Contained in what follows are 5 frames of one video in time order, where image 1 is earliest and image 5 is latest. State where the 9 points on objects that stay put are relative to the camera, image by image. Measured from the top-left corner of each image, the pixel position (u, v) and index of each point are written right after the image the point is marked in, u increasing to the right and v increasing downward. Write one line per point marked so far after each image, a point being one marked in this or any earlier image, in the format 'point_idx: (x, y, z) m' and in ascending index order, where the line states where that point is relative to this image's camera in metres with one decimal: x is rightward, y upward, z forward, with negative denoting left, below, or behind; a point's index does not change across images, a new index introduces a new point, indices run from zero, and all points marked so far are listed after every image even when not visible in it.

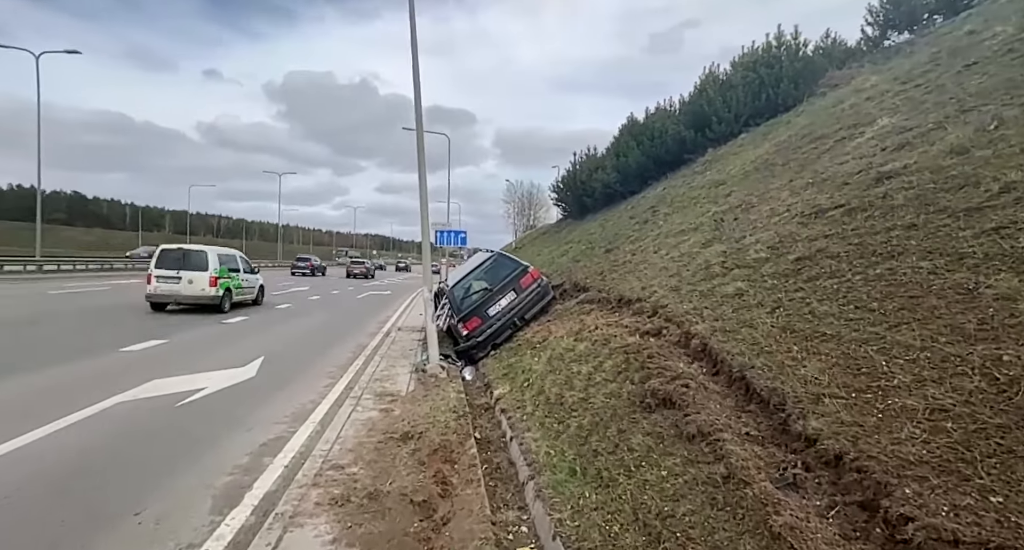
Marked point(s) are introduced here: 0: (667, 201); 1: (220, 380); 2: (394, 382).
0: (+4.6, +2.2, +13.8) m
1: (-5.1, -1.8, +7.9) m
2: (-2.0, -1.9, +7.9) m
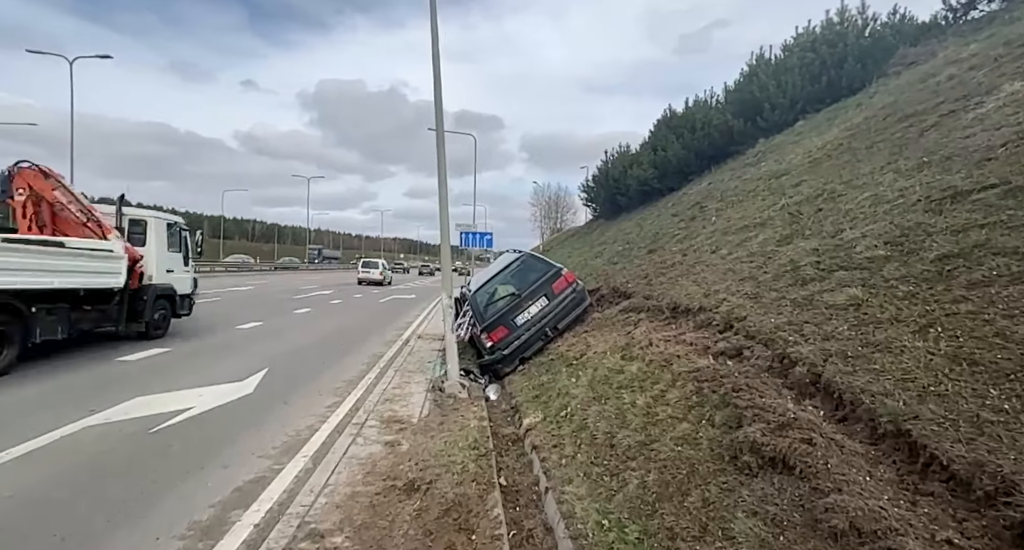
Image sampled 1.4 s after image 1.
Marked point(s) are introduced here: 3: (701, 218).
0: (+5.4, +2.1, +12.3) m
1: (-4.6, -1.9, +7.0) m
2: (-1.5, -1.9, +6.9) m
3: (+4.5, +1.4, +11.0) m
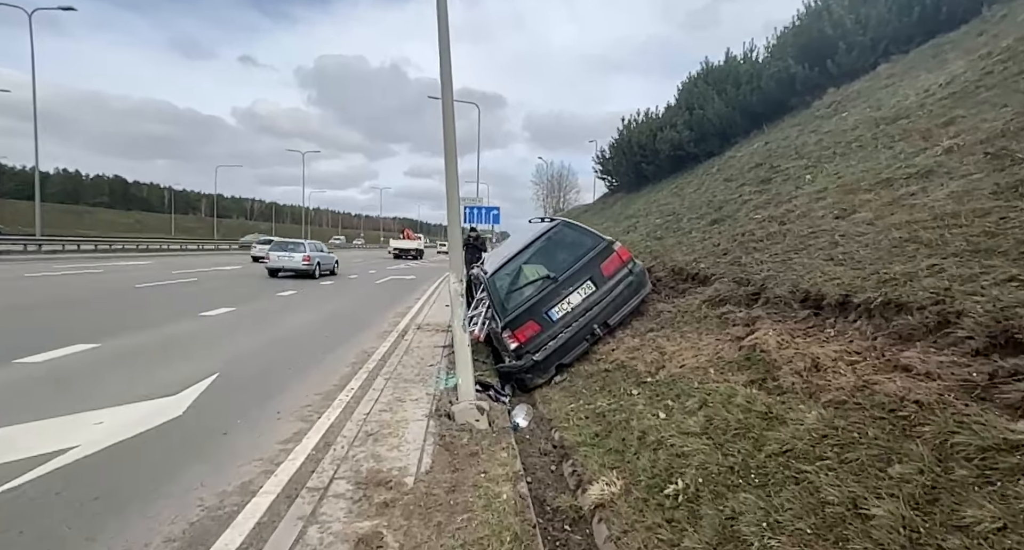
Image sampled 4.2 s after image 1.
0: (+5.8, +2.5, +9.9) m
1: (-4.2, -1.6, +4.8) m
2: (-1.1, -1.6, +4.6) m
3: (+4.9, +1.8, +8.6) m
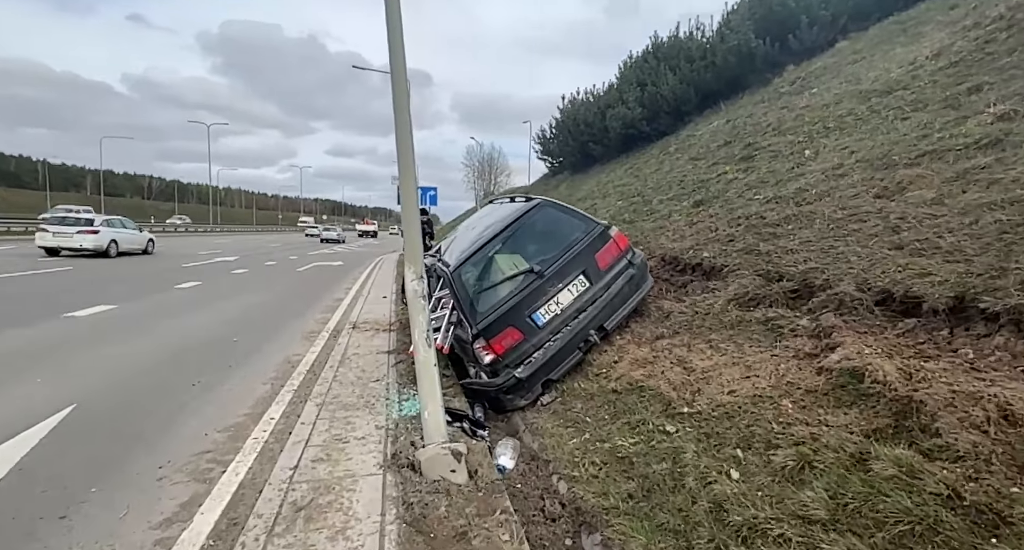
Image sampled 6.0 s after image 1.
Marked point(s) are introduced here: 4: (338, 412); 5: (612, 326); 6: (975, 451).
0: (+4.9, +2.8, +9.2) m
1: (-4.2, -1.7, +2.9) m
2: (-1.1, -1.7, +3.2) m
3: (+4.2, +2.0, +7.9) m
4: (-1.9, -1.5, +5.2) m
5: (+1.1, -0.5, +5.1) m
6: (+2.0, -0.8, +2.1) m
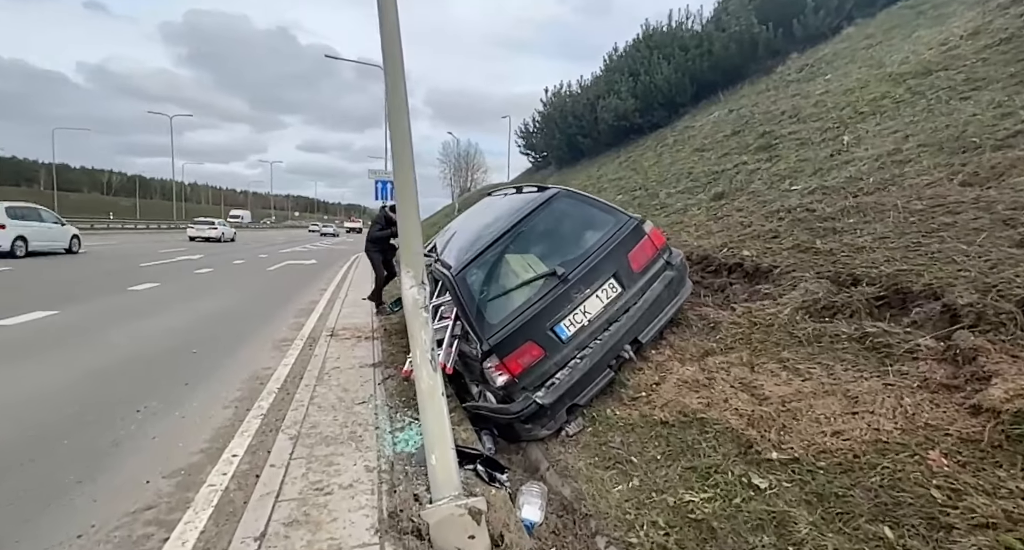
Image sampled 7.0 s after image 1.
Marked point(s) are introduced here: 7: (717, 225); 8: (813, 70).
0: (+4.9, +2.9, +8.5) m
1: (-3.9, -1.7, +1.8) m
2: (-0.9, -1.7, +2.3) m
3: (+4.2, +2.1, +7.2) m
4: (-1.8, -1.6, +4.2) m
5: (+1.2, -0.6, +4.3) m
6: (+2.3, -0.8, +1.3) m
7: (+2.7, +0.7, +6.0) m
8: (+6.4, +4.4, +9.8) m
